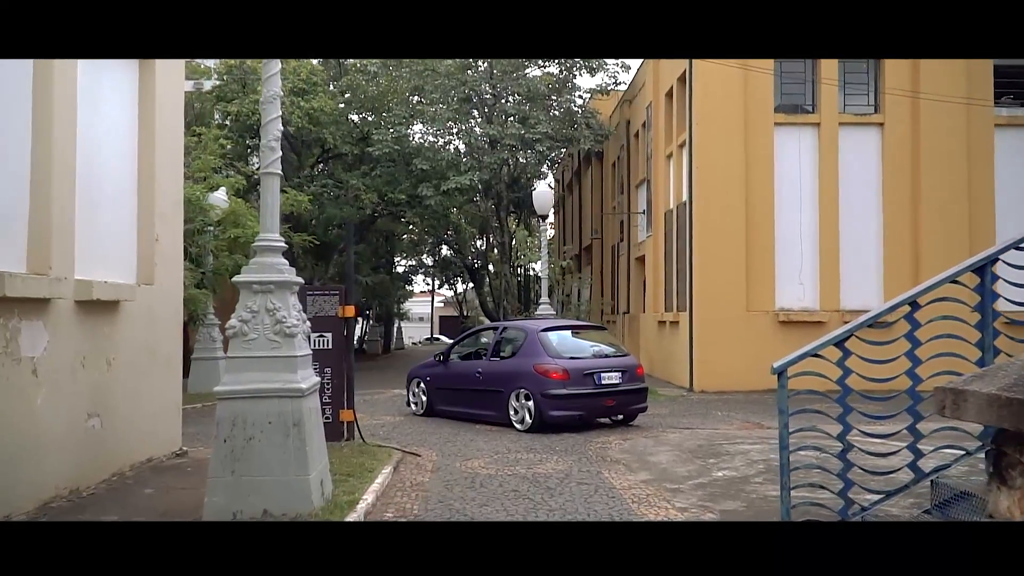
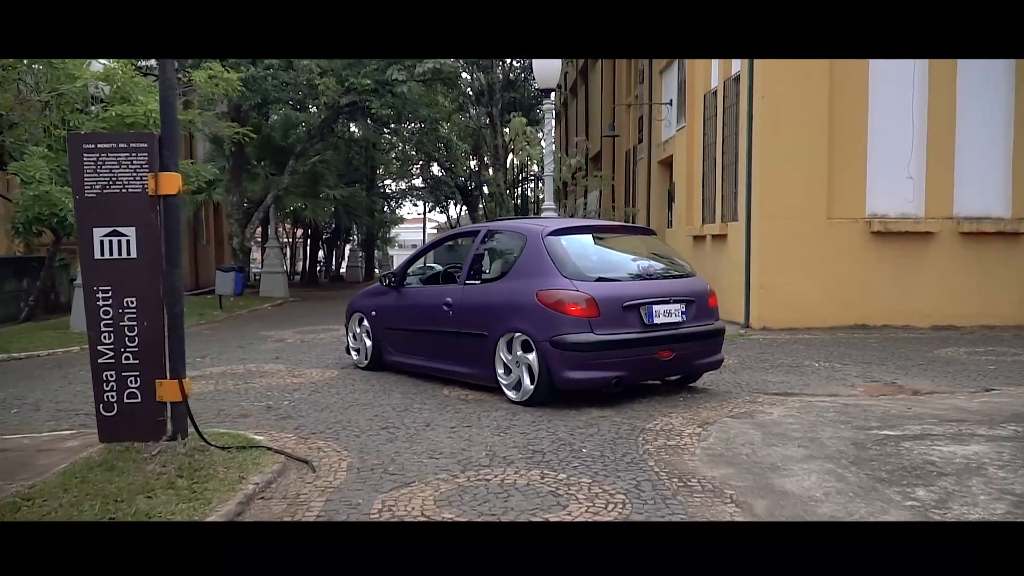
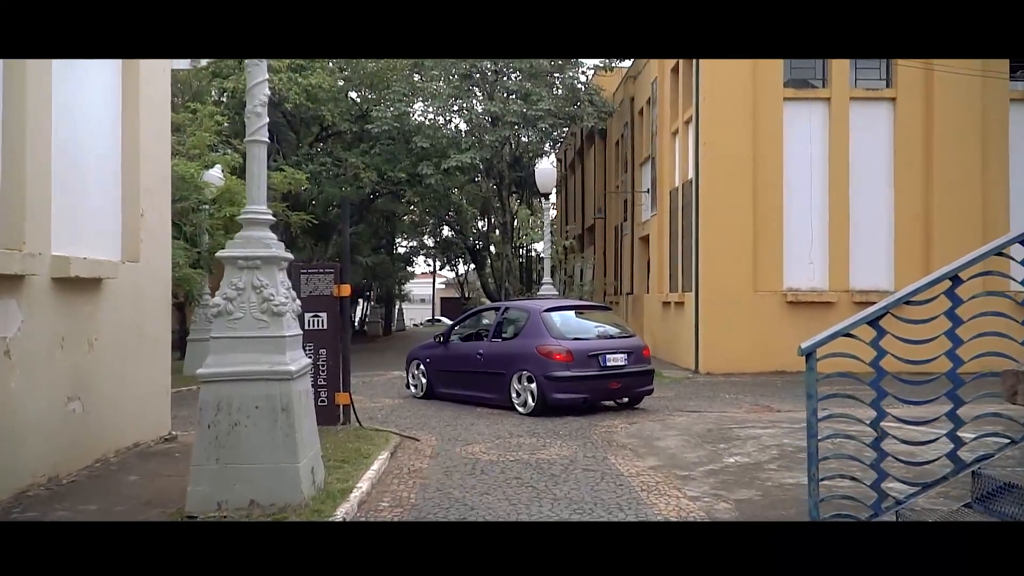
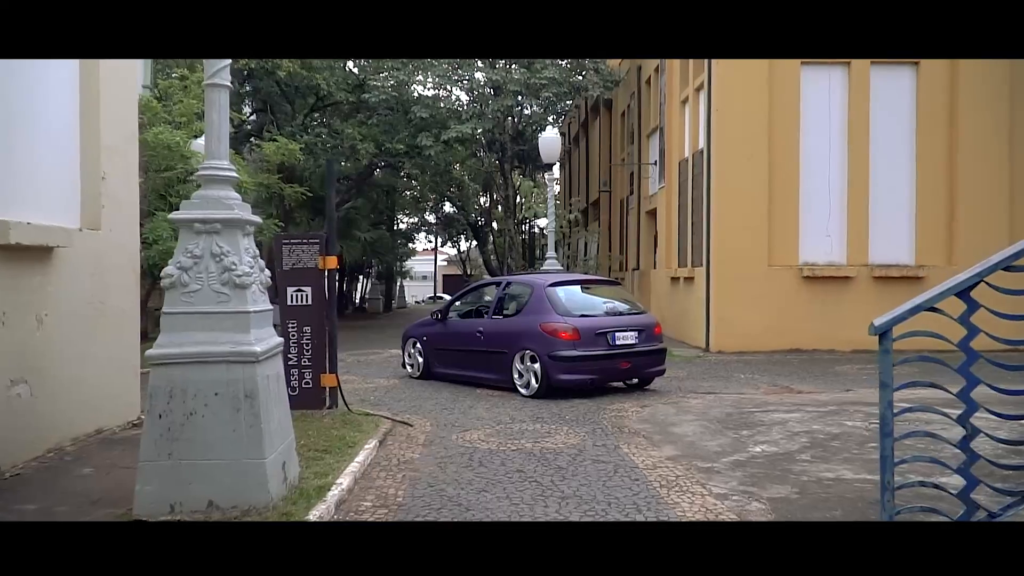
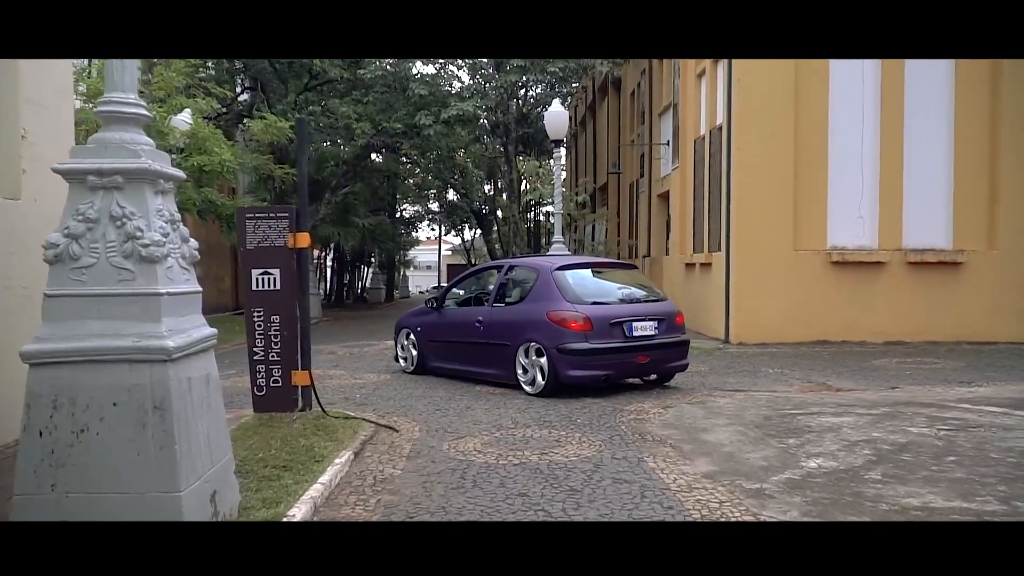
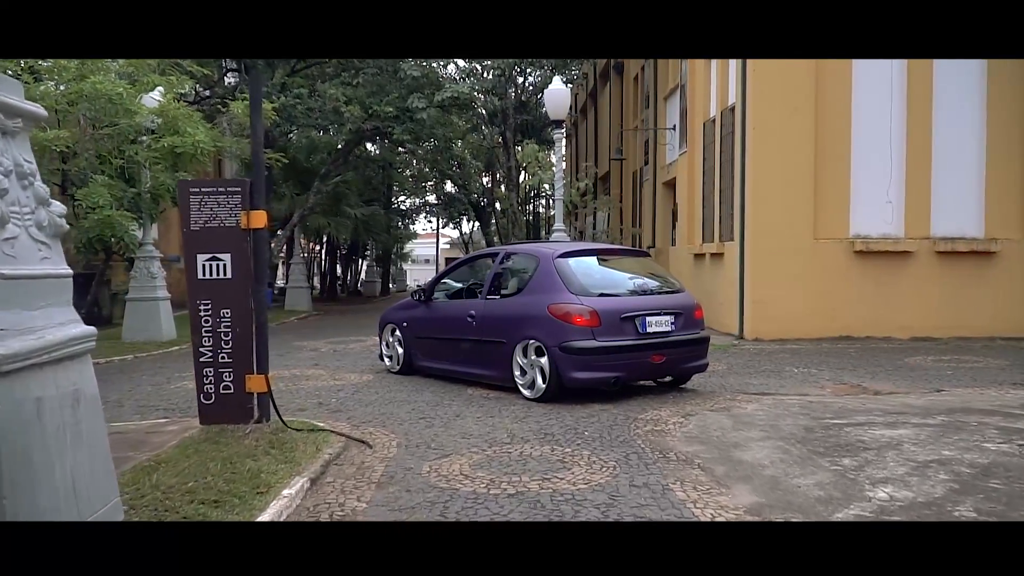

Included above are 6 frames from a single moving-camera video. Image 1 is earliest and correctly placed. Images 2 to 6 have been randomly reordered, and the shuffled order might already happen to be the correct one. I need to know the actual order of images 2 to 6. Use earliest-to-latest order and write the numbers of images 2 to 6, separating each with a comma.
3, 4, 5, 6, 2
